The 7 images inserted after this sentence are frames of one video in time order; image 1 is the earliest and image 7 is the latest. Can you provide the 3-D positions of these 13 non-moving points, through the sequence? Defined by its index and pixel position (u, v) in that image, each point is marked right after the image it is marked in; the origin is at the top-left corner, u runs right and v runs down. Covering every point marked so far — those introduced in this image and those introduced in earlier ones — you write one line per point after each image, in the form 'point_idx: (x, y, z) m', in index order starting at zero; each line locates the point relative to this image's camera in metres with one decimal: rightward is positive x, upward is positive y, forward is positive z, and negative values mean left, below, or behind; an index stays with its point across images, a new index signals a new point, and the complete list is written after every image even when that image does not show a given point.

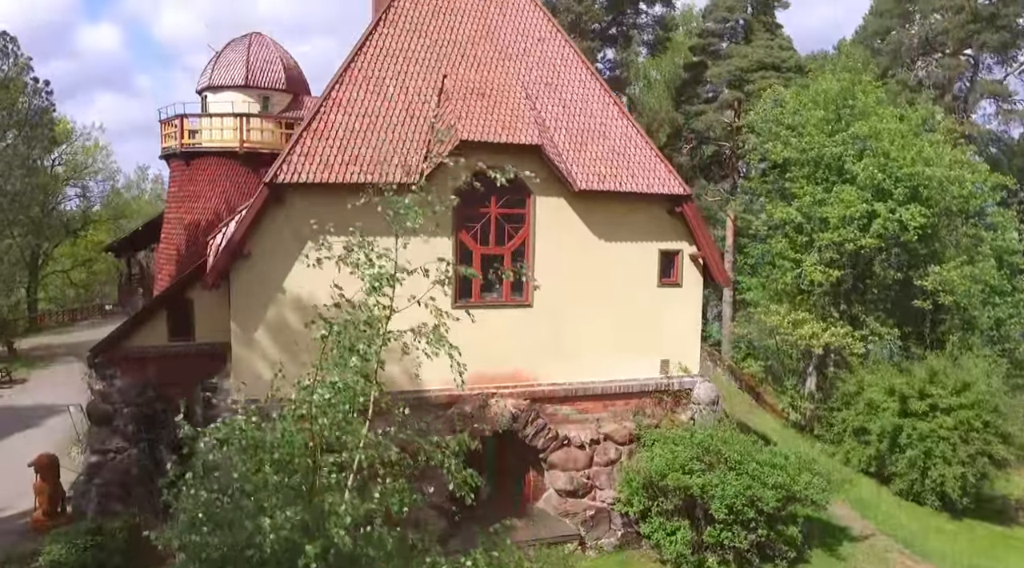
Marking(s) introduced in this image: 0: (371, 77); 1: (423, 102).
0: (-2.3, +3.4, +12.5) m
1: (-1.5, +3.1, +12.7) m
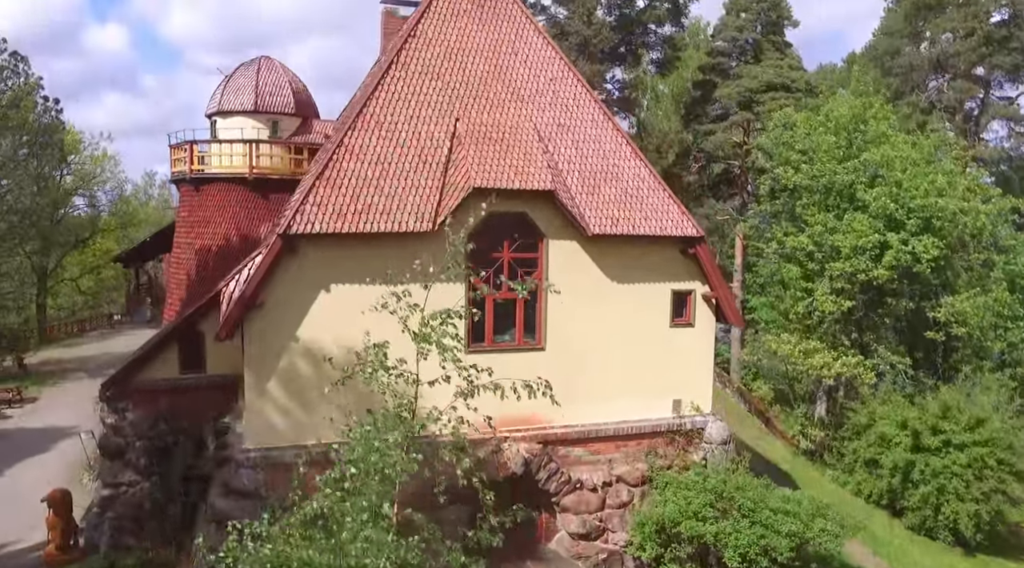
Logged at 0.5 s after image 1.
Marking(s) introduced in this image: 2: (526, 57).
0: (-2.1, +2.7, +12.5) m
1: (-1.3, +2.3, +12.6) m
2: (+0.3, +4.2, +14.1) m
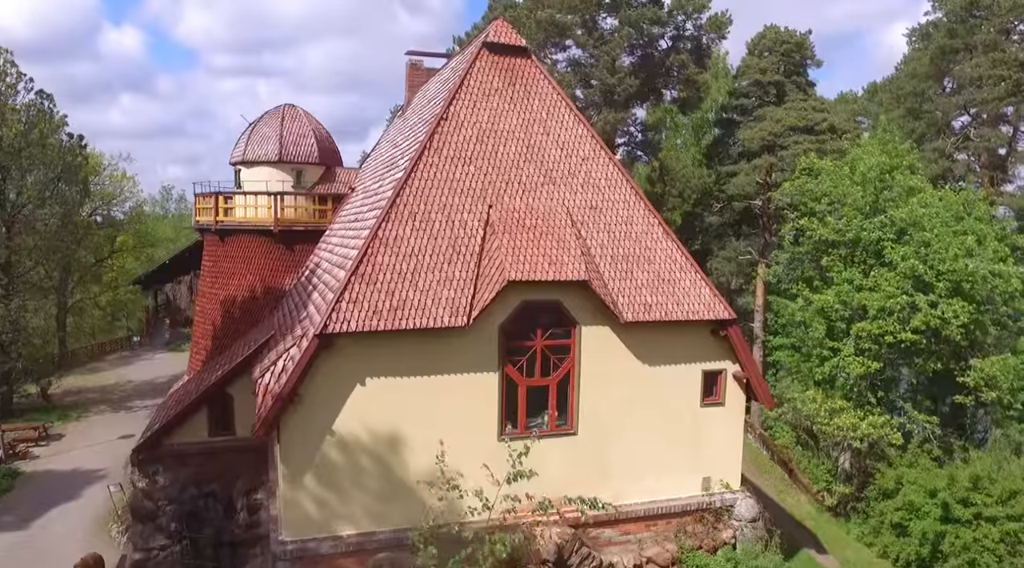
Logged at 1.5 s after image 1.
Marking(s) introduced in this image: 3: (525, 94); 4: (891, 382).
0: (-1.6, +1.2, +12.6) m
1: (-0.7, +0.8, +12.7) m
2: (+0.9, +2.7, +14.1) m
3: (+0.2, +3.6, +14.3) m
4: (+9.7, -2.5, +19.4) m
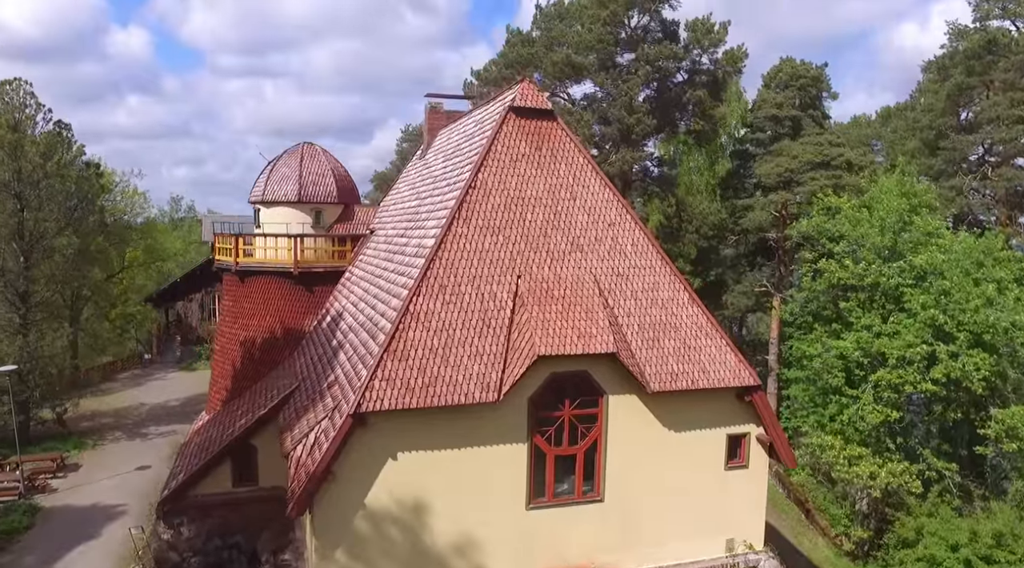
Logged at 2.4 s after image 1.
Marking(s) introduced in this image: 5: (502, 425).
0: (-1.1, 0.0, +12.7) m
1: (-0.2, -0.4, +12.7) m
2: (+1.4, +1.5, +14.2) m
3: (+0.7, +2.4, +14.4) m
4: (+10.2, -3.7, +19.5) m
5: (-0.2, -2.3, +12.5) m
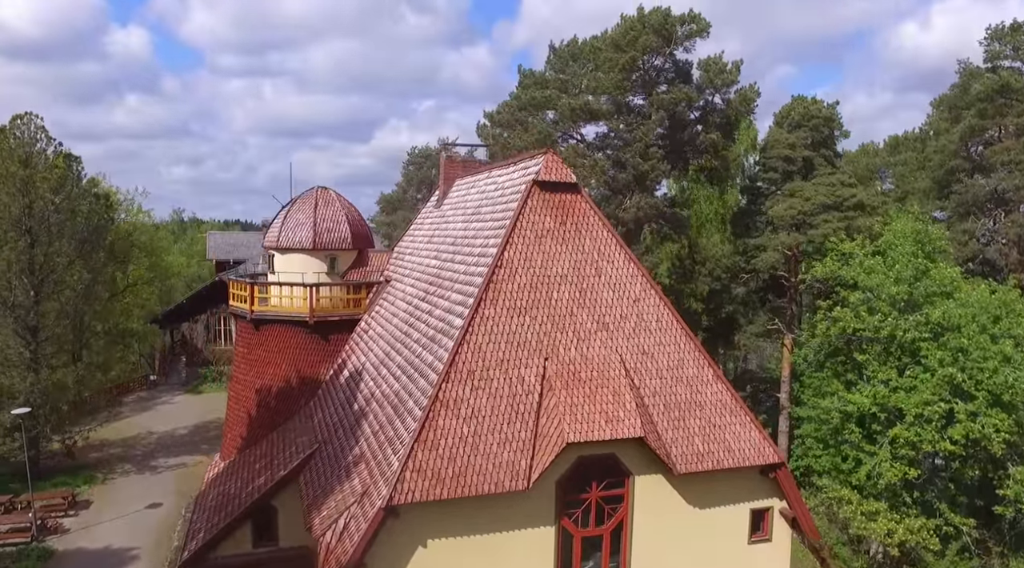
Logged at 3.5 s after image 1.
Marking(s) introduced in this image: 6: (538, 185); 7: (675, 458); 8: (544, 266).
0: (-0.6, -1.4, +12.7) m
1: (+0.3, -1.8, +12.8) m
2: (+1.8, +0.1, +14.2) m
3: (+1.2, +1.0, +14.4) m
4: (+10.6, -5.1, +19.5) m
5: (+0.3, -3.7, +12.5) m
6: (+0.5, +1.9, +14.4) m
7: (+2.8, -3.0, +13.1) m
8: (+0.6, +0.3, +13.9) m
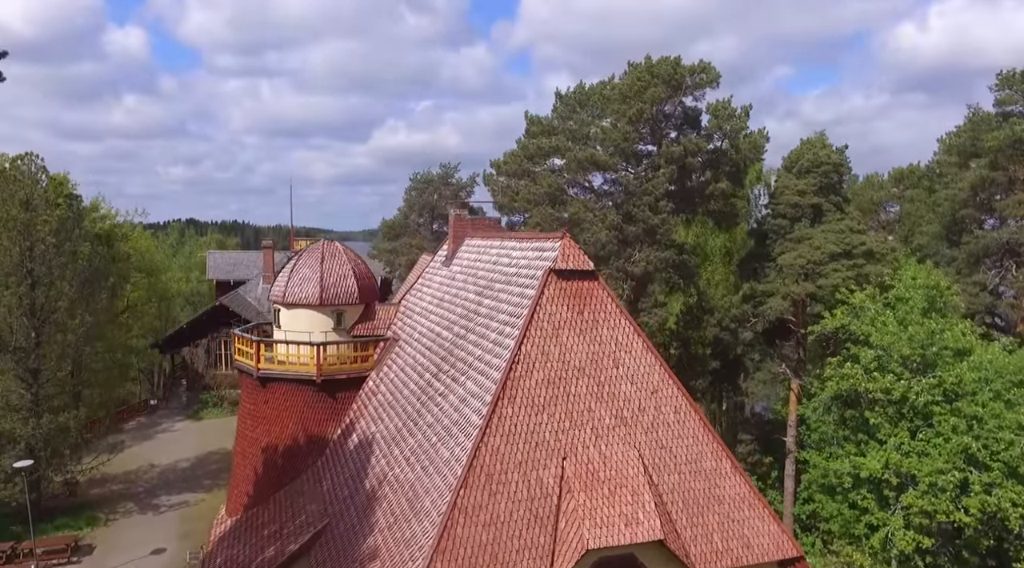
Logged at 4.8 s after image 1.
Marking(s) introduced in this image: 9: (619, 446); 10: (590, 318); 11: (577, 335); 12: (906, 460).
0: (-0.3, -3.1, +12.5) m
1: (+0.6, -3.5, +12.6) m
2: (+2.1, -1.5, +14.0) m
3: (+1.5, -0.7, +14.2) m
4: (+10.9, -6.8, +19.4) m
5: (+0.6, -5.4, +12.4) m
6: (+0.8, +0.2, +14.2) m
7: (+3.1, -4.7, +12.9) m
8: (+0.9, -1.3, +13.7) m
9: (+1.9, -2.8, +13.3) m
10: (+1.5, -0.6, +14.2) m
11: (+1.2, -0.9, +14.0) m
12: (+10.0, -4.5, +19.3) m
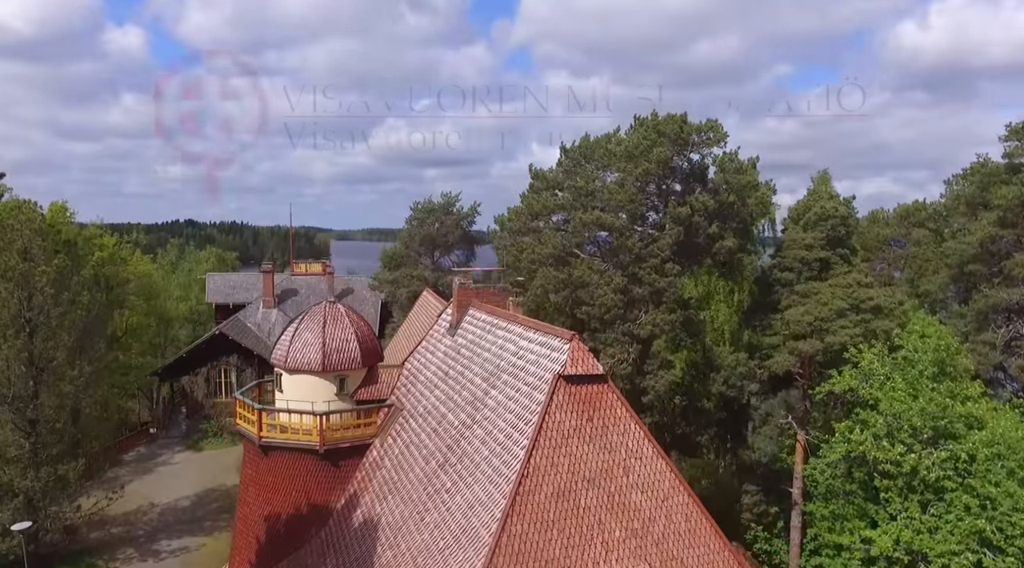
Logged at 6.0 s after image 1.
0: (-0.2, -5.0, +12.2) m
1: (+0.7, -5.4, +12.3) m
2: (+2.3, -3.5, +13.8) m
3: (+1.7, -2.6, +13.9) m
4: (+11.1, -8.7, +19.1) m
5: (+0.7, -7.3, +12.1) m
6: (+0.9, -1.7, +13.9) m
7: (+3.3, -6.6, +12.7) m
8: (+1.0, -3.3, +13.4) m
9: (+2.0, -4.7, +13.1) m
10: (+1.6, -2.5, +13.9) m
11: (+1.3, -2.8, +13.7) m
12: (+10.2, -6.4, +19.1) m
